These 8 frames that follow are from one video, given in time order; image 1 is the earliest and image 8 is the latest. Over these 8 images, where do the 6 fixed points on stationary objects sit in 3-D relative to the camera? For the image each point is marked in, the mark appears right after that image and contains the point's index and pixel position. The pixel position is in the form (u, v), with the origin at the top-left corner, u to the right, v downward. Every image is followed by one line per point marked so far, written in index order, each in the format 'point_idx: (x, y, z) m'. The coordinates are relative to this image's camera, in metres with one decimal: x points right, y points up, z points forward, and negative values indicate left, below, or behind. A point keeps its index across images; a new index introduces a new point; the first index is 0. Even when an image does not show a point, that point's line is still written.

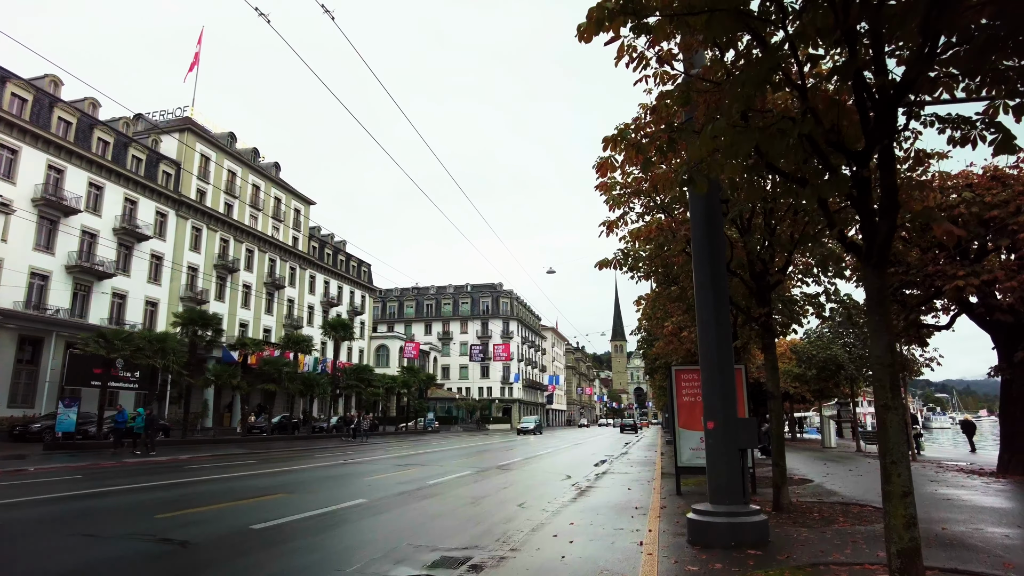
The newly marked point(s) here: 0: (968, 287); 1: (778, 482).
0: (+9.0, 0.0, +13.1) m
1: (+3.8, -2.7, +9.4) m
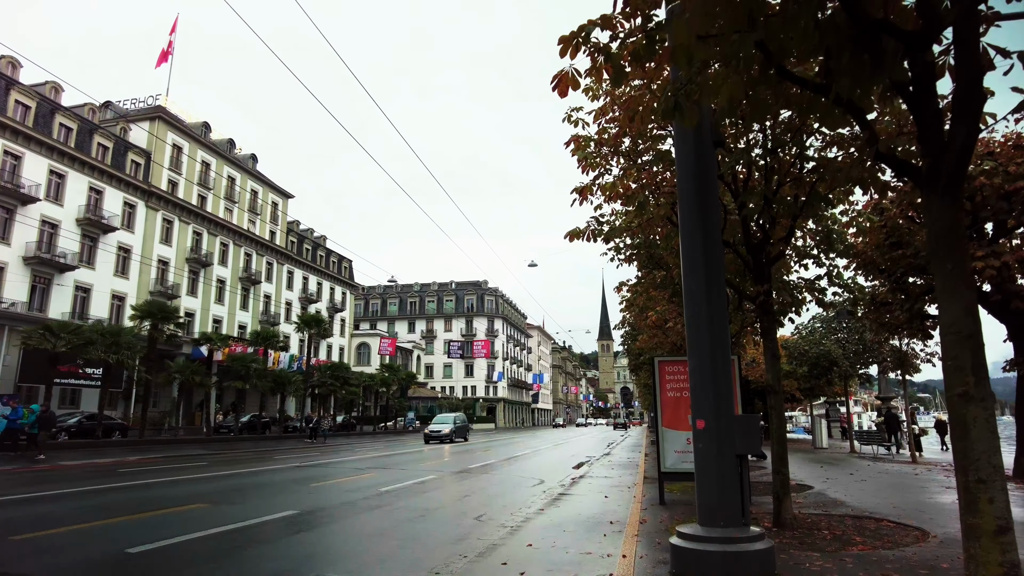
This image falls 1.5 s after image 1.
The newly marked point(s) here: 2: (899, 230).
0: (+8.4, +0.3, +11.6) m
1: (+3.2, -2.4, +7.8) m
2: (+8.0, +1.2, +13.6) m
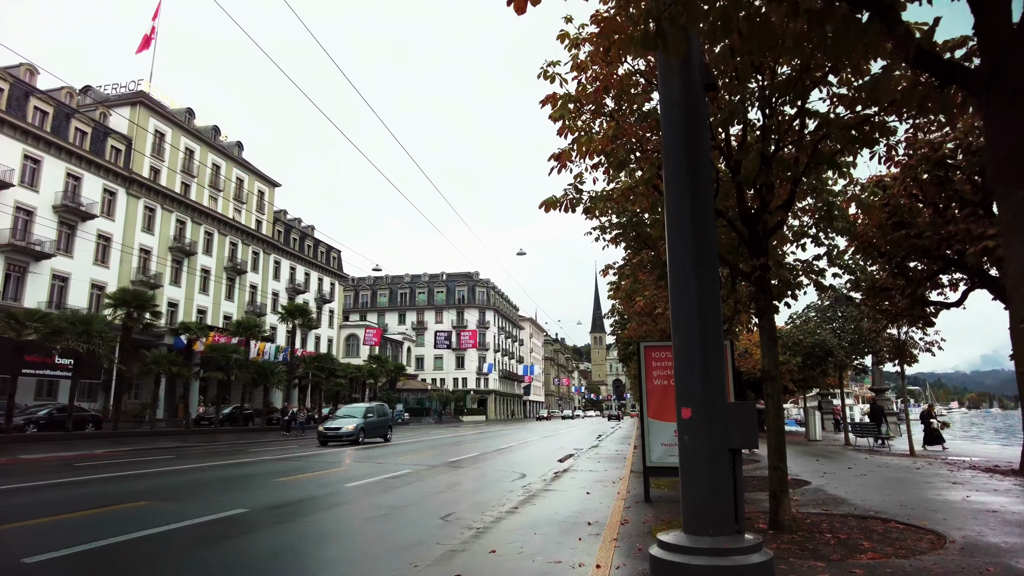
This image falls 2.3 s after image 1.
0: (+8.0, +0.6, +10.8) m
1: (+2.8, -2.1, +7.0) m
2: (+7.6, +1.5, +12.8) m
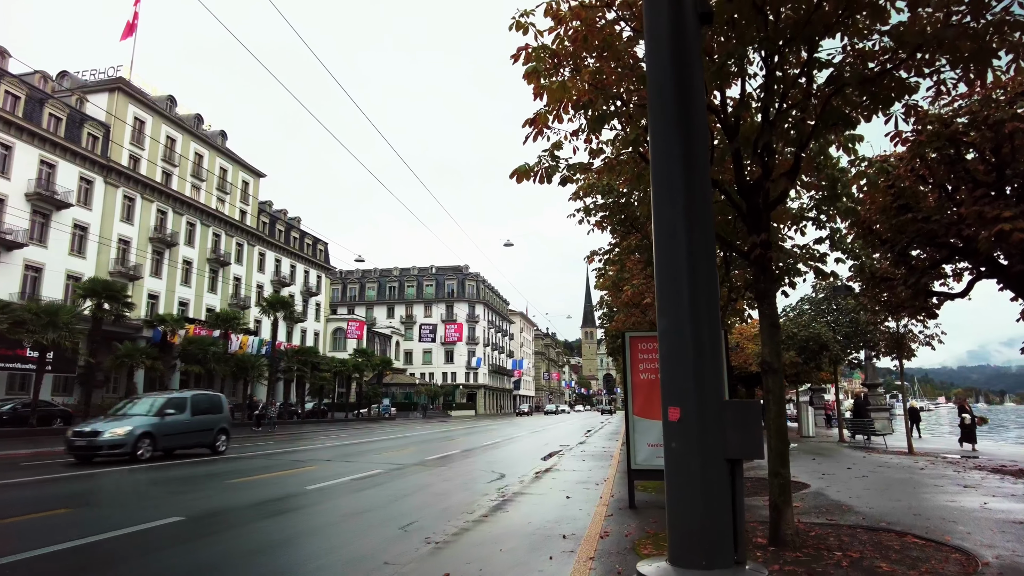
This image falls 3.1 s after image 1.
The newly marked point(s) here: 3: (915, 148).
0: (+7.6, +0.8, +9.9) m
1: (+2.4, -1.9, +6.1) m
2: (+7.1, +1.8, +11.9) m
3: (+6.8, +2.4, +11.1) m
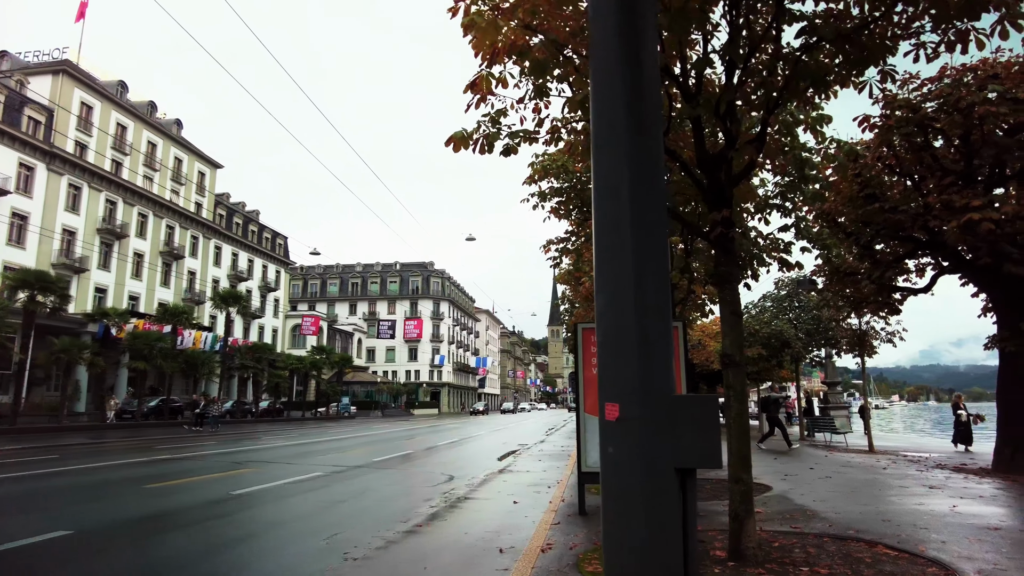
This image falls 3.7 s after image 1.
0: (+6.8, +0.9, +9.5) m
1: (+1.8, -1.8, +5.4) m
2: (+6.3, +1.9, +11.4) m
3: (+6.0, +2.5, +10.7) m
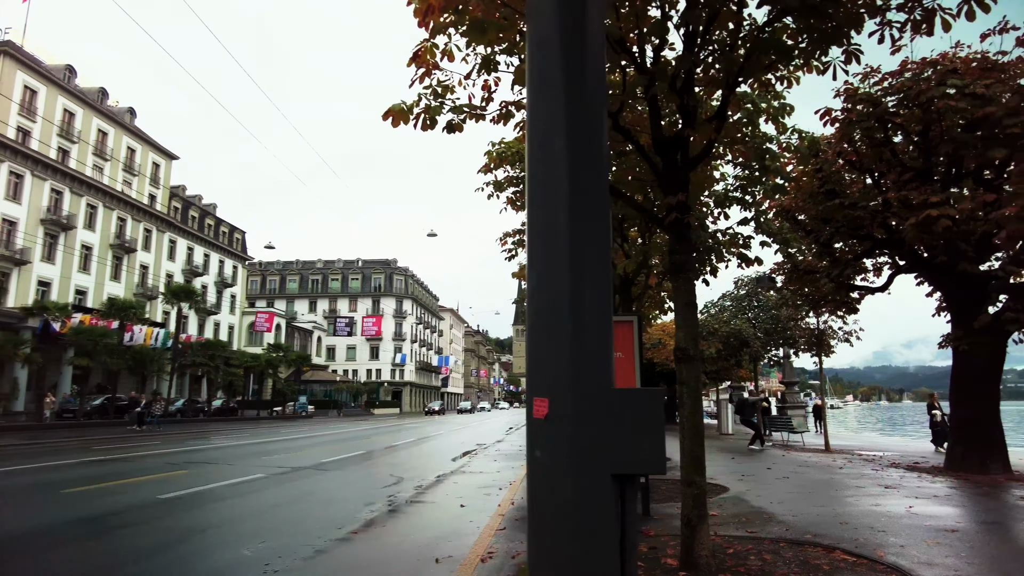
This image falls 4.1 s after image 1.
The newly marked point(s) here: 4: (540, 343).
0: (+6.1, +1.0, +9.4) m
1: (+1.3, -1.7, +5.0) m
2: (+5.5, +1.9, +11.3) m
3: (+5.3, +2.5, +10.5) m
4: (+0.1, -0.2, +2.7) m
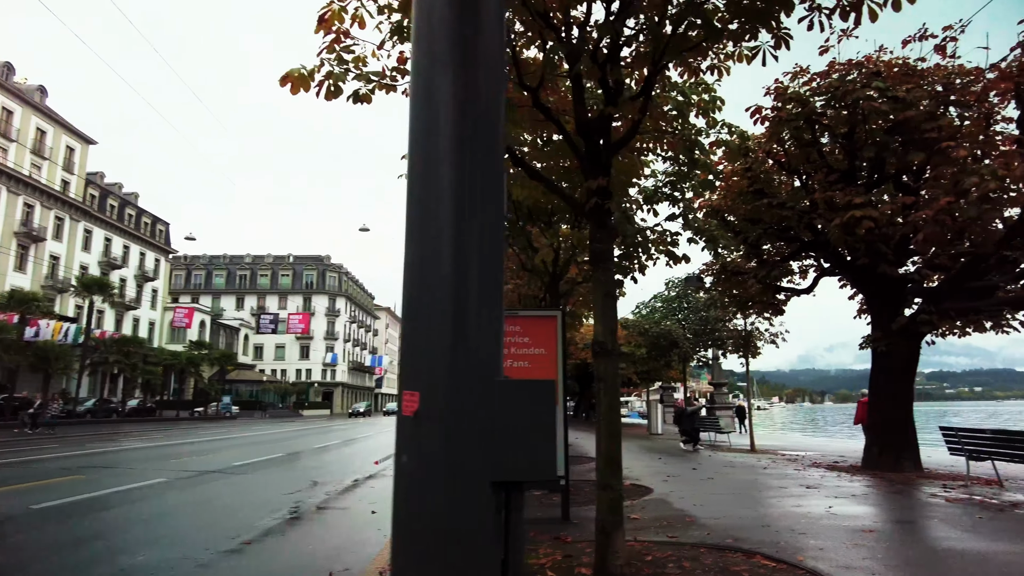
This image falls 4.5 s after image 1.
0: (+5.1, +1.0, +9.5) m
1: (+0.7, -1.6, +4.7) m
2: (+4.3, +1.9, +11.3) m
3: (+4.1, +2.5, +10.5) m
4: (-0.3, -0.1, +2.2) m
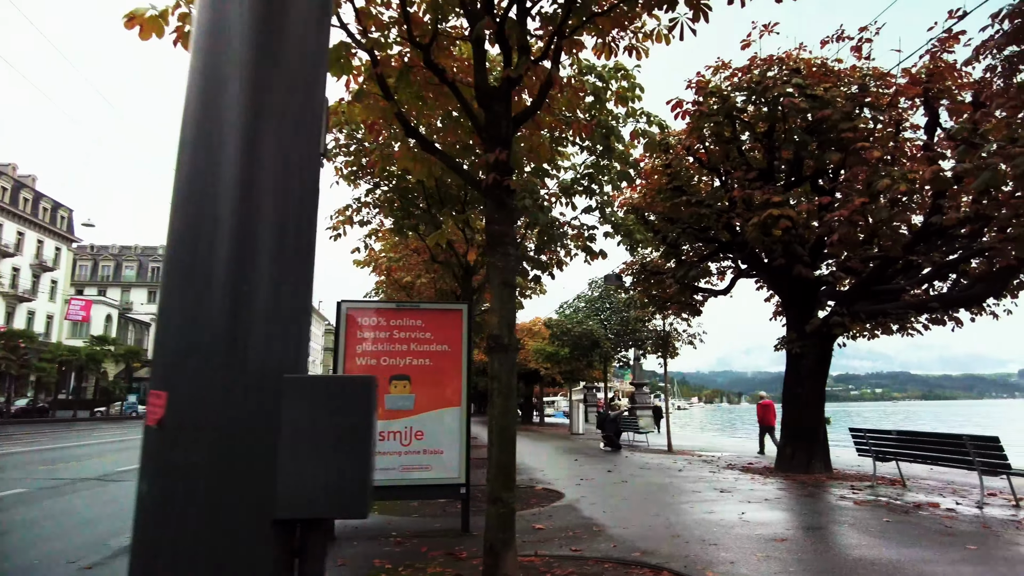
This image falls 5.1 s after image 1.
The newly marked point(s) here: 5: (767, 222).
0: (+3.8, +1.0, +9.3) m
1: (-0.1, -1.5, +4.1) m
2: (+2.9, +1.9, +11.1) m
3: (+2.8, +2.6, +10.3) m
4: (-0.8, 0.0, +1.6) m
5: (+3.8, +1.0, +9.8) m
